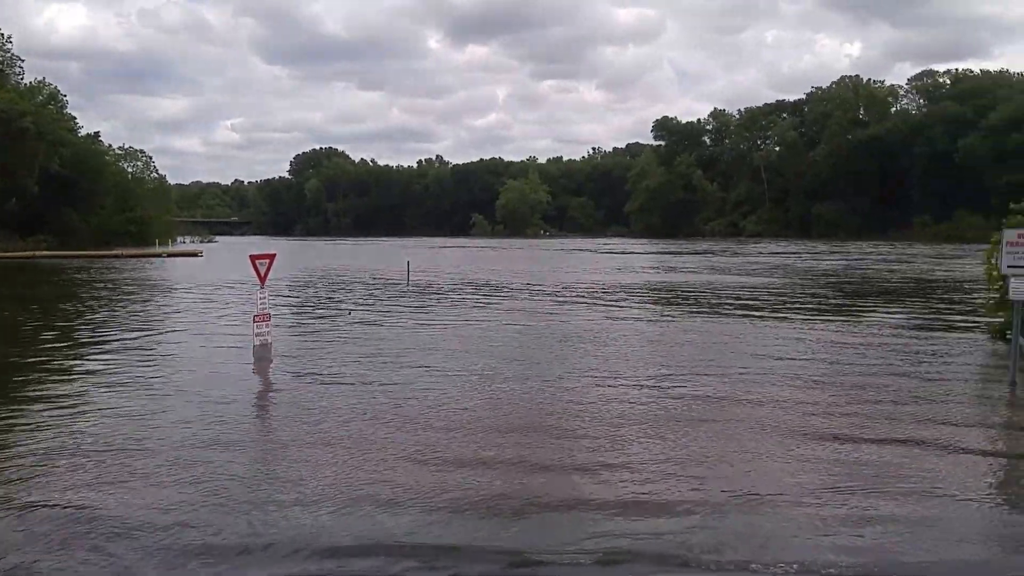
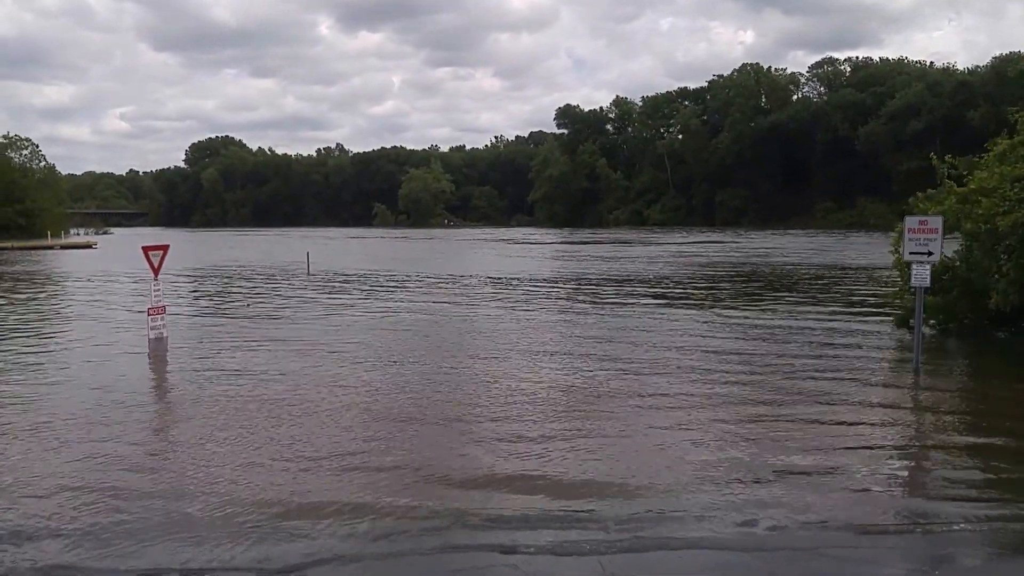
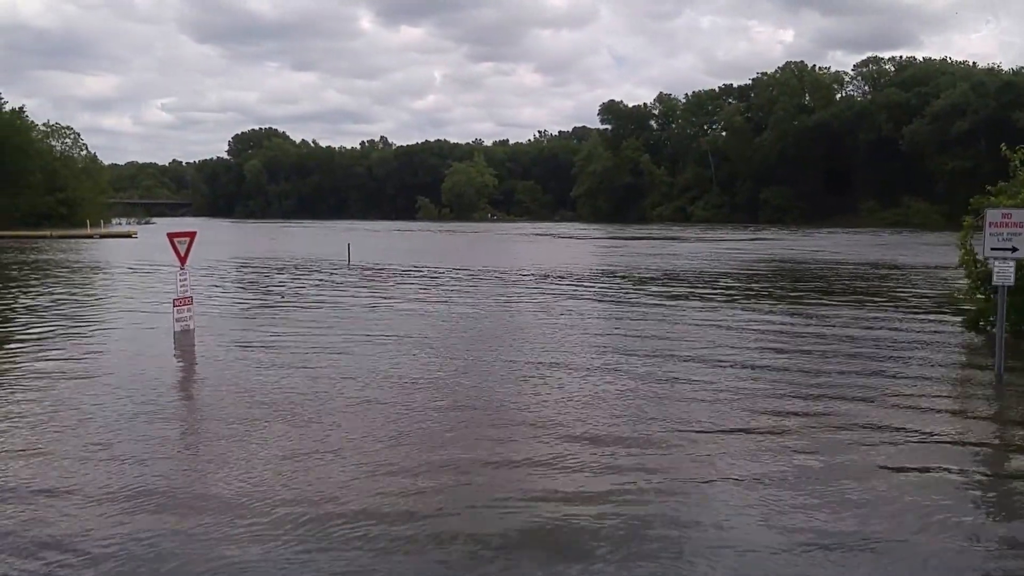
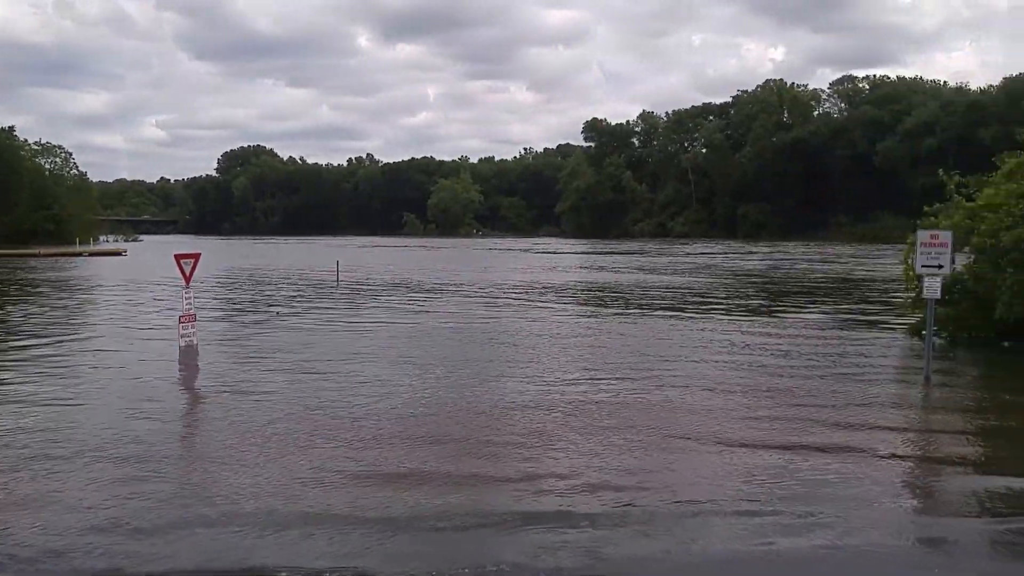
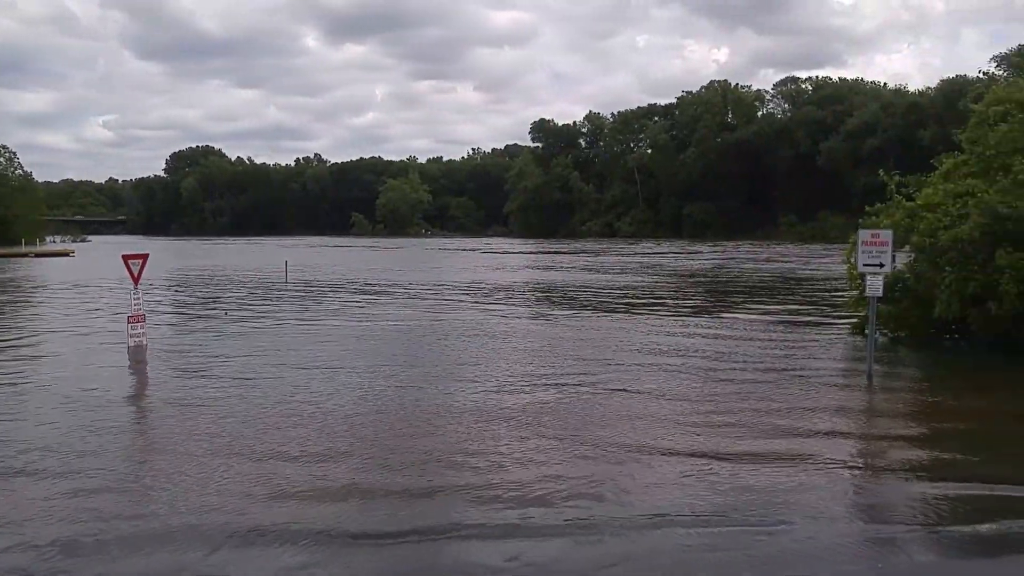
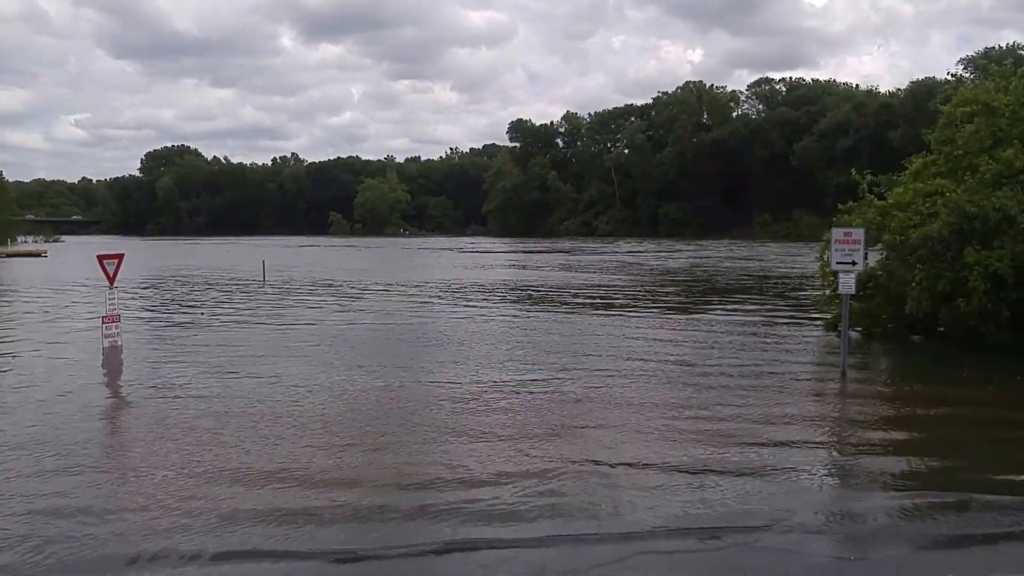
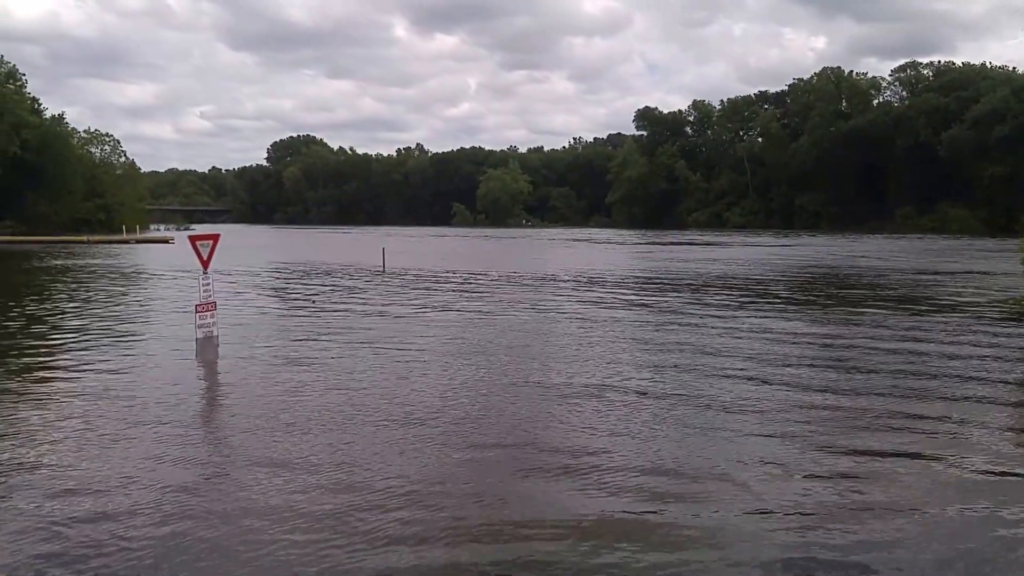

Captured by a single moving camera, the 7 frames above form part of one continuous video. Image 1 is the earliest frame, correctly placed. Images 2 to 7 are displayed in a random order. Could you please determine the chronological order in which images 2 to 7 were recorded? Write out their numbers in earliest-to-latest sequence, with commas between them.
4, 5, 6, 2, 3, 7
